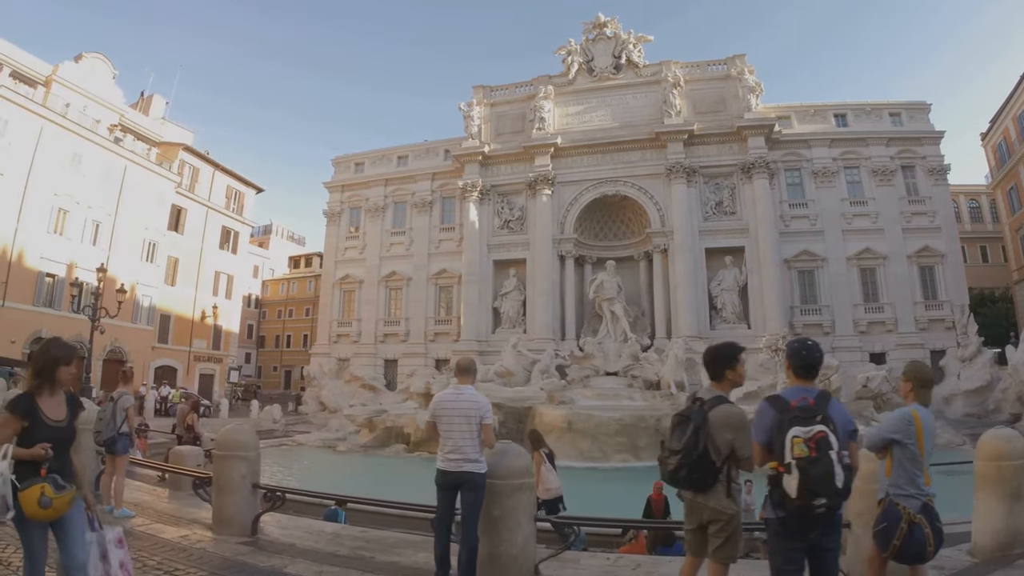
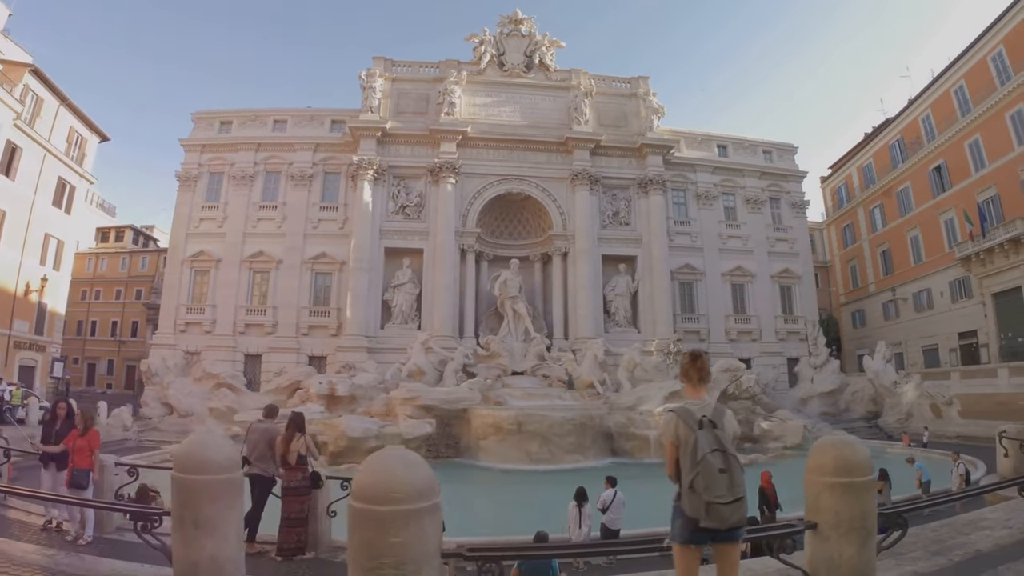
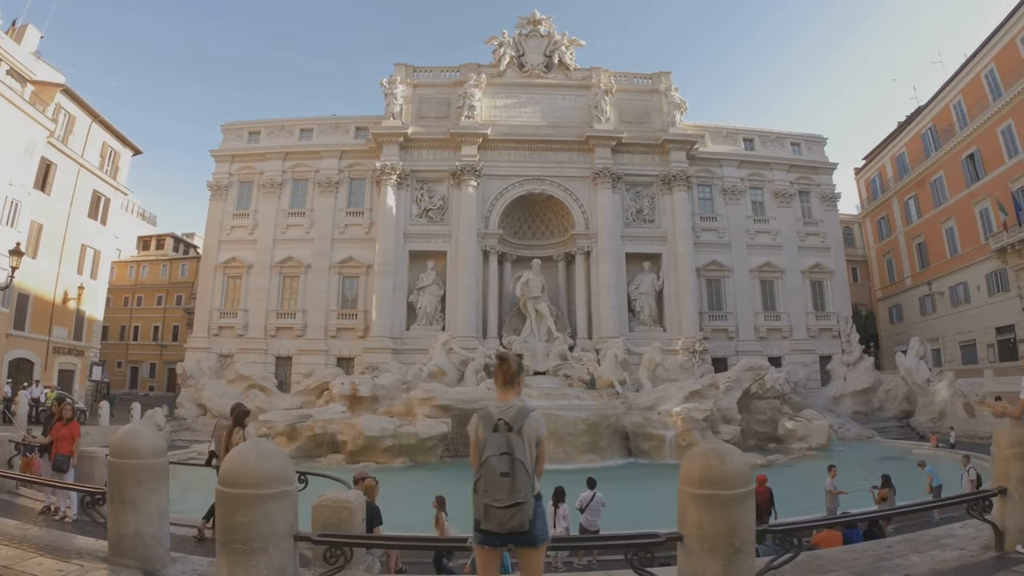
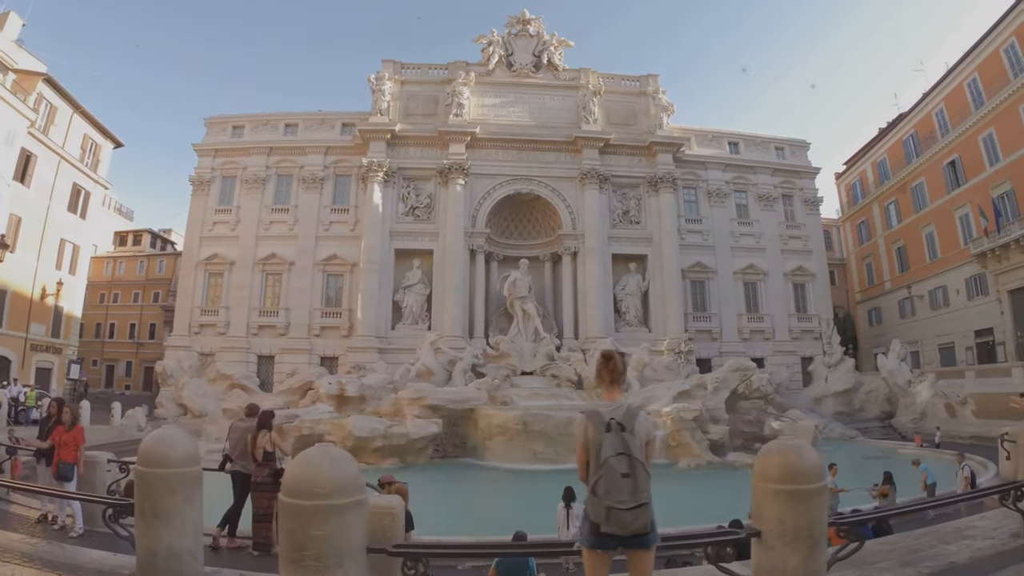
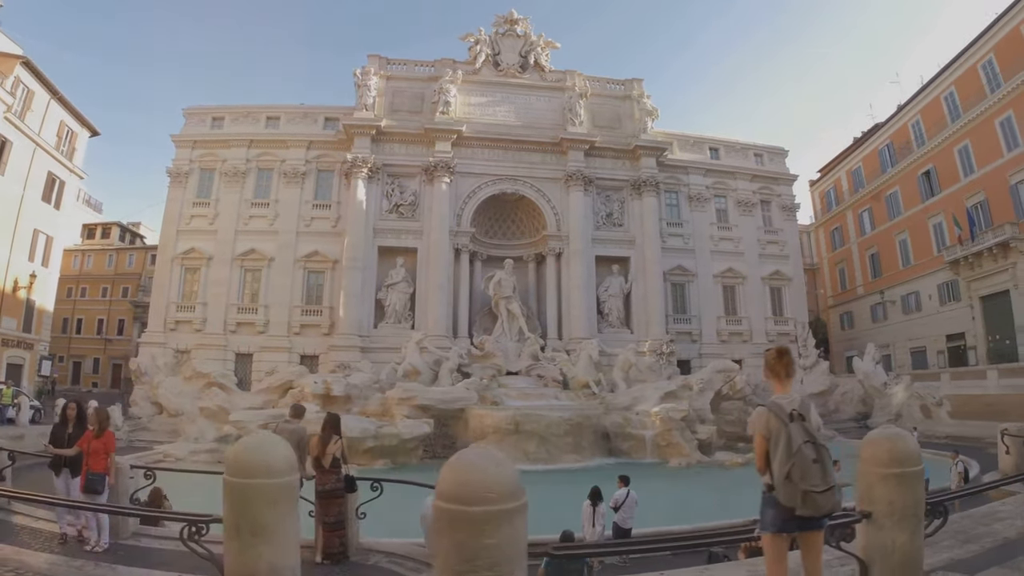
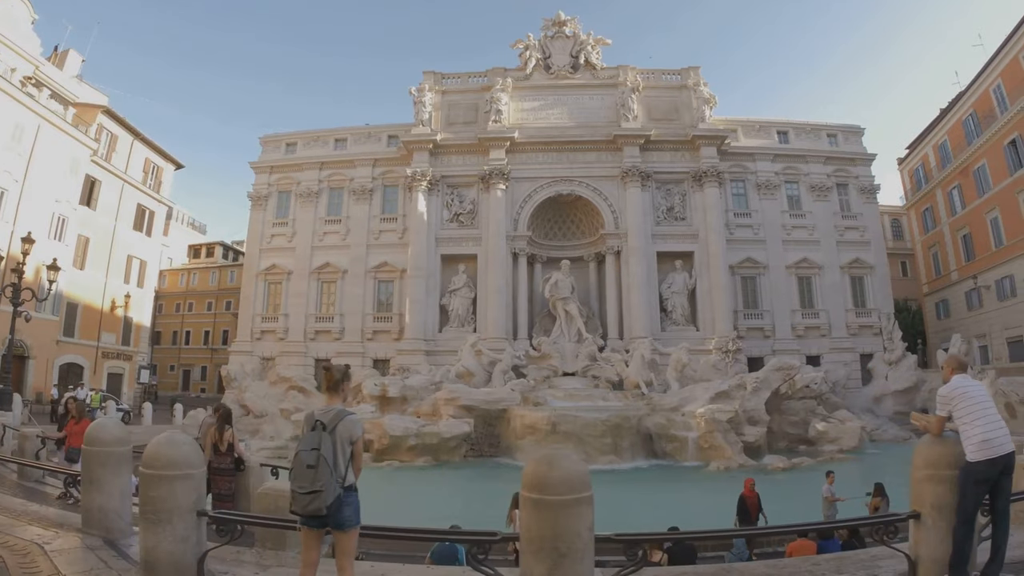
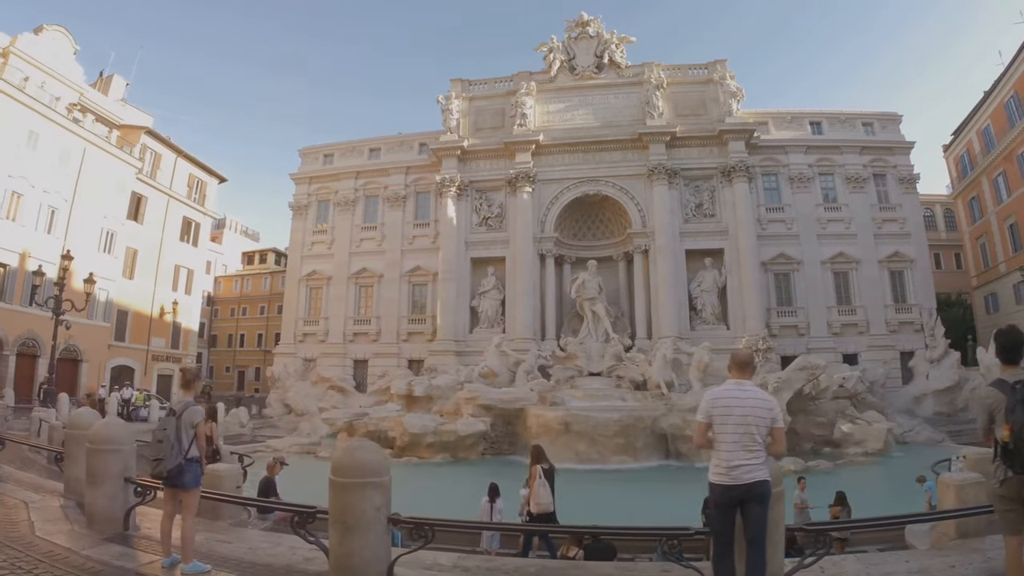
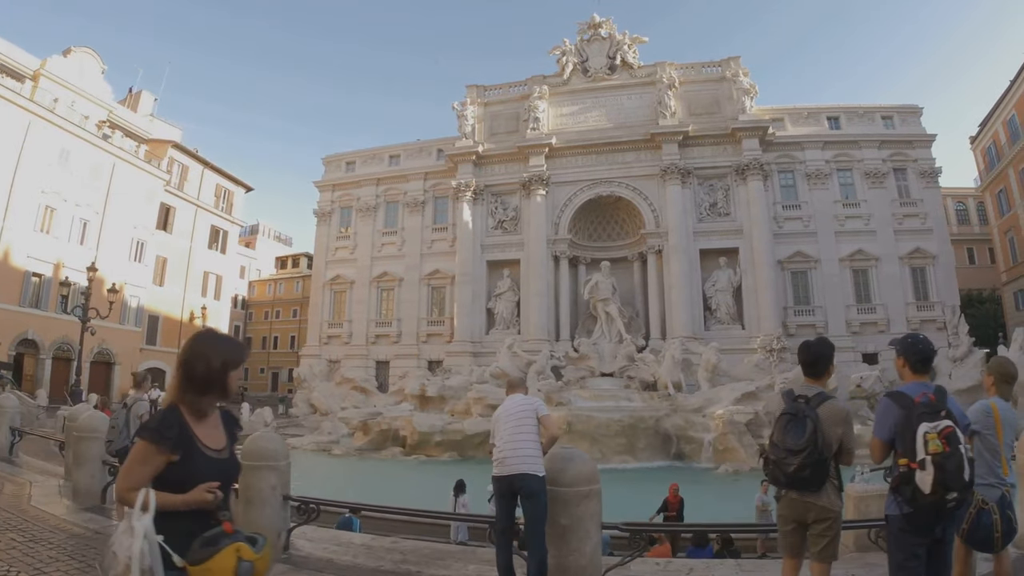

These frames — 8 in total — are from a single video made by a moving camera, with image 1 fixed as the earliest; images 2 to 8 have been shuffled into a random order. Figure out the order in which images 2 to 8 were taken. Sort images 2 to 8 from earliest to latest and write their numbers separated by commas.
8, 7, 6, 3, 4, 2, 5
